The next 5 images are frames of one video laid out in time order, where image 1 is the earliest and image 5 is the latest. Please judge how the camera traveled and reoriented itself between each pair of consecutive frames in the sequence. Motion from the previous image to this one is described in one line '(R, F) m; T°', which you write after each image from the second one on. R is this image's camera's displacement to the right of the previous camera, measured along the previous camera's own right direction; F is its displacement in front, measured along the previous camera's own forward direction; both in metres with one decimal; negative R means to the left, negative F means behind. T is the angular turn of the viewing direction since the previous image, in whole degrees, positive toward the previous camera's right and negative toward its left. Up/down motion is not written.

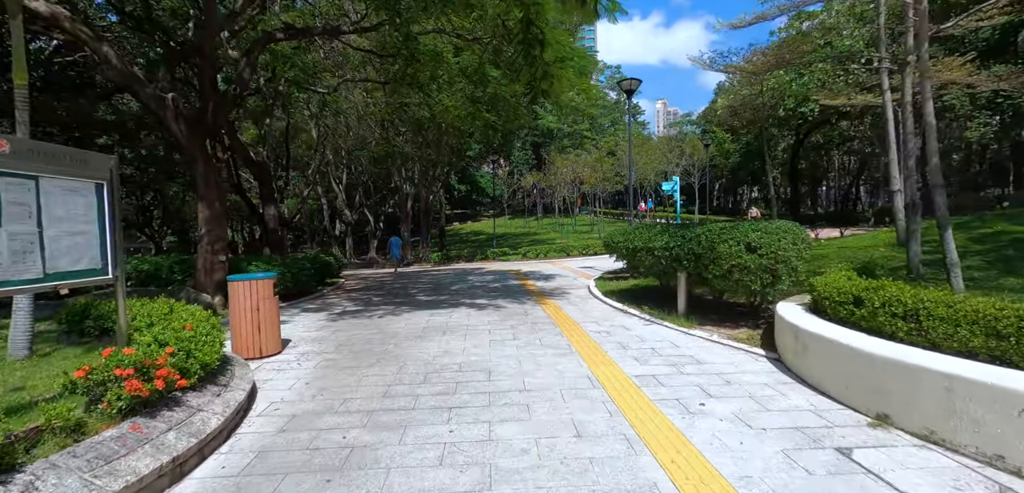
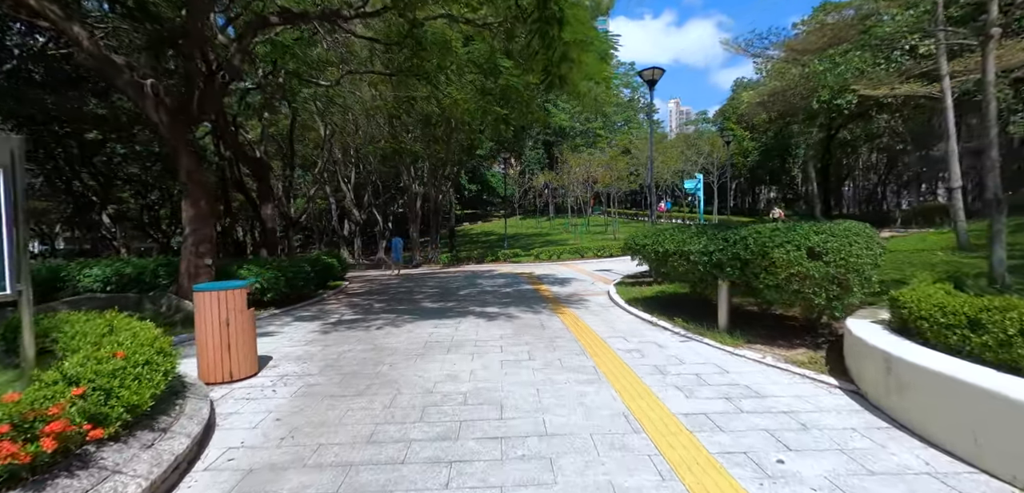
(-0.1, +0.9) m; -1°
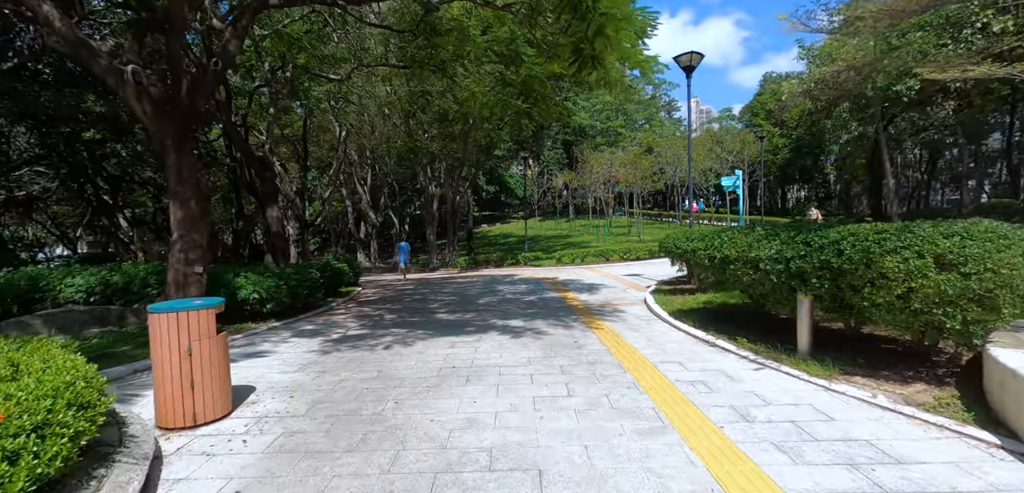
(-0.1, +1.1) m; -2°
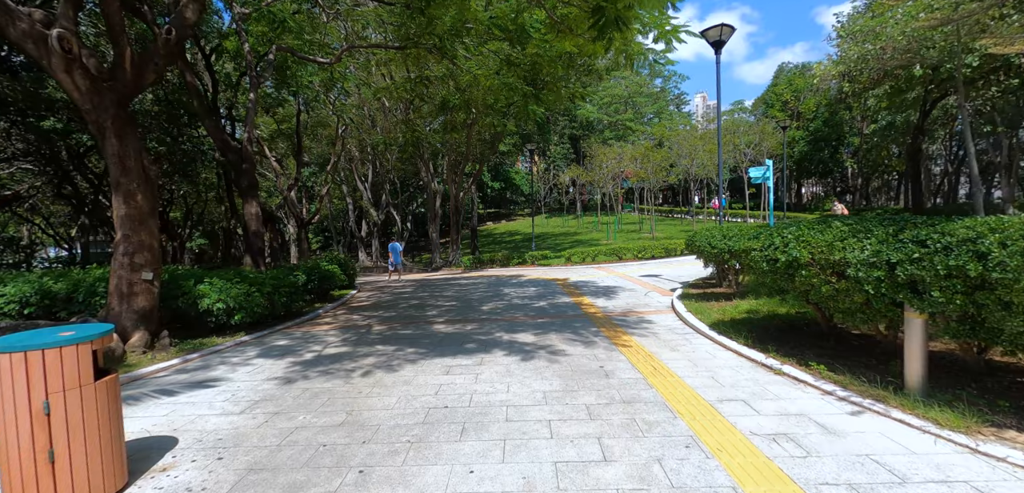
(0.0, +1.2) m; -1°
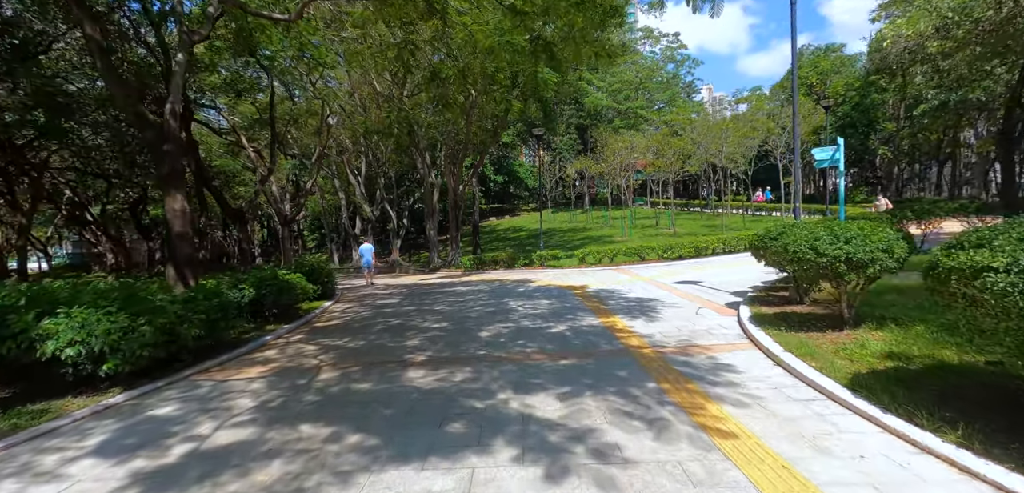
(-0.1, +2.5) m; 0°
